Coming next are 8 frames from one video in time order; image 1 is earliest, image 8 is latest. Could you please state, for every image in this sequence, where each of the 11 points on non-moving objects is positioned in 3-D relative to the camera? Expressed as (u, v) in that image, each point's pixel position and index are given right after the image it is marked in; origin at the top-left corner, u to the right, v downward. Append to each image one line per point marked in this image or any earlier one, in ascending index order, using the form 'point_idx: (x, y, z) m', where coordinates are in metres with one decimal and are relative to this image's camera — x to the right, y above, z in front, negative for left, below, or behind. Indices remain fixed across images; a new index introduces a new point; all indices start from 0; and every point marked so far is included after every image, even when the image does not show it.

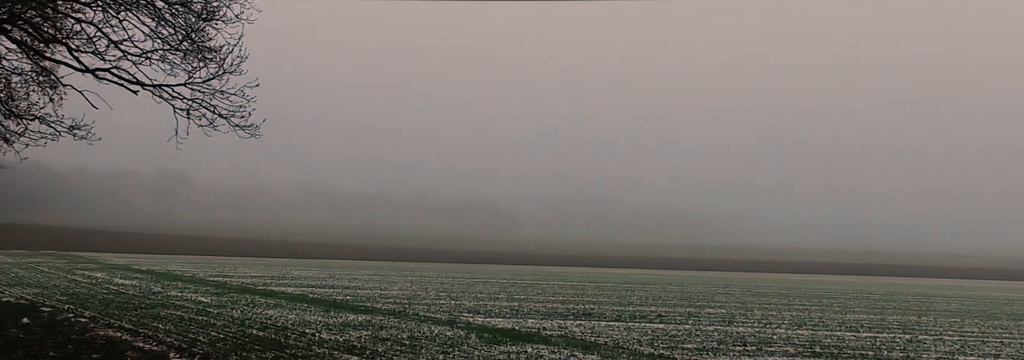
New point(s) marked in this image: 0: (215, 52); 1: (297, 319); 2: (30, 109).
0: (-7.2, +3.1, +16.8) m
1: (-5.5, -3.6, +17.9) m
2: (-11.2, +1.7, +16.1) m
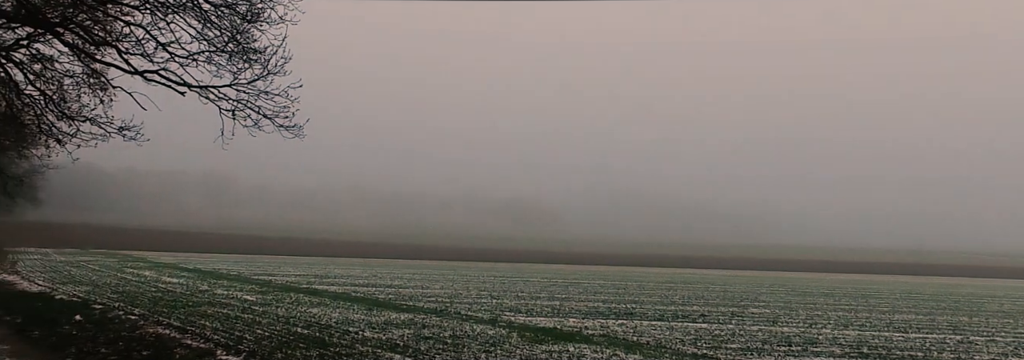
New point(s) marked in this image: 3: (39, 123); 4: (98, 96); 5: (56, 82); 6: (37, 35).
0: (-6.2, +3.1, +16.9) m
1: (-4.4, -3.6, +18.1) m
2: (-10.3, +1.7, +16.4) m
3: (-11.0, +1.3, +16.0) m
4: (-9.9, +2.0, +16.5) m
5: (-10.6, +2.3, +16.0) m
6: (-11.1, +3.4, +16.2) m
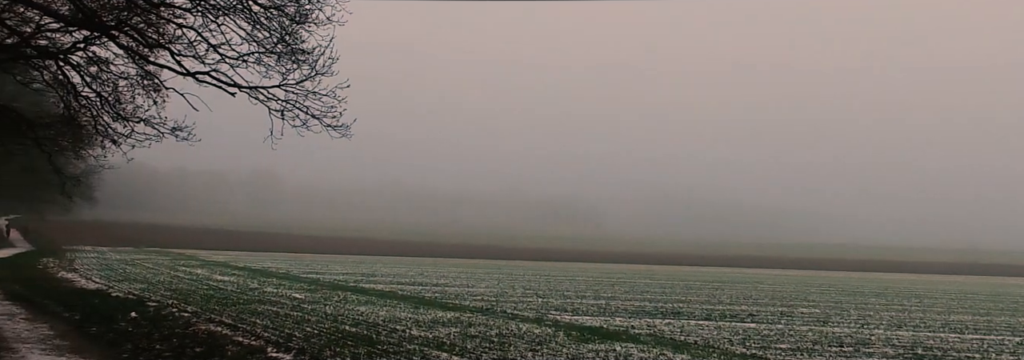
0: (-5.1, +3.1, +17.1) m
1: (-3.3, -3.6, +18.2) m
2: (-9.1, +1.7, +16.7) m
3: (-9.9, +1.3, +16.3) m
4: (-8.7, +2.0, +16.8) m
5: (-9.5, +2.3, +16.3) m
6: (-10.0, +3.4, +16.5) m
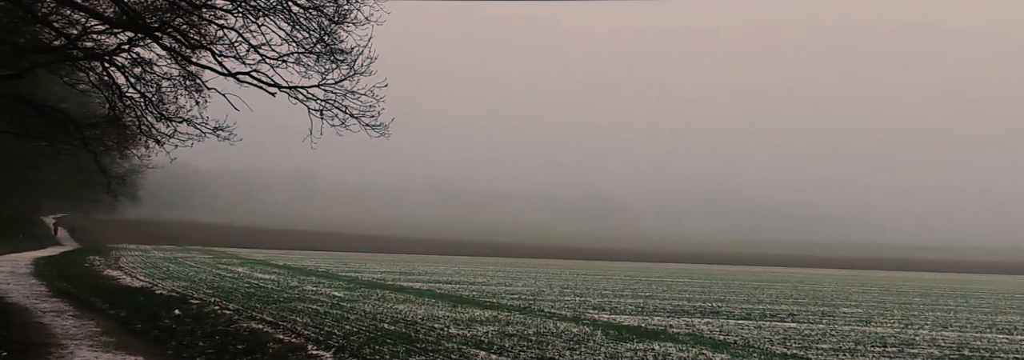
0: (-4.2, +3.2, +17.2) m
1: (-2.3, -3.5, +18.3) m
2: (-8.2, +1.7, +17.0) m
3: (-8.9, +1.3, +16.6) m
4: (-7.8, +2.0, +17.0) m
5: (-8.5, +2.3, +16.5) m
6: (-9.1, +3.4, +16.7) m
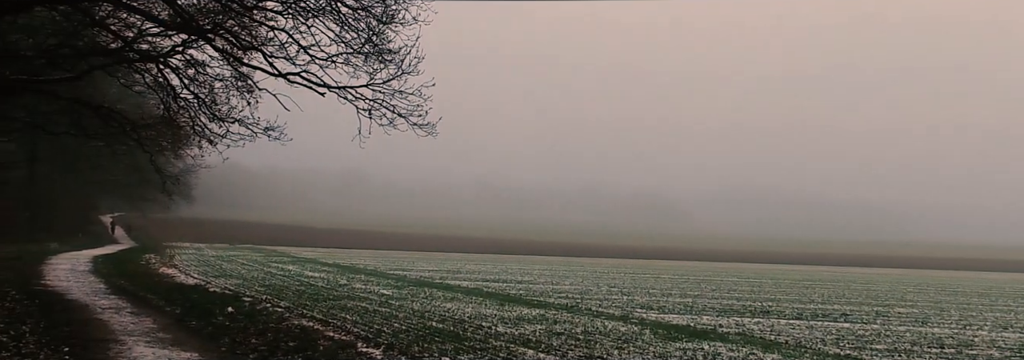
0: (-3.0, +3.2, +17.4) m
1: (-1.1, -3.5, +18.3) m
2: (-7.0, +1.7, +17.2) m
3: (-7.8, +1.3, +16.9) m
4: (-6.6, +2.0, +17.2) m
5: (-7.4, +2.3, +16.8) m
6: (-7.9, +3.4, +17.0) m
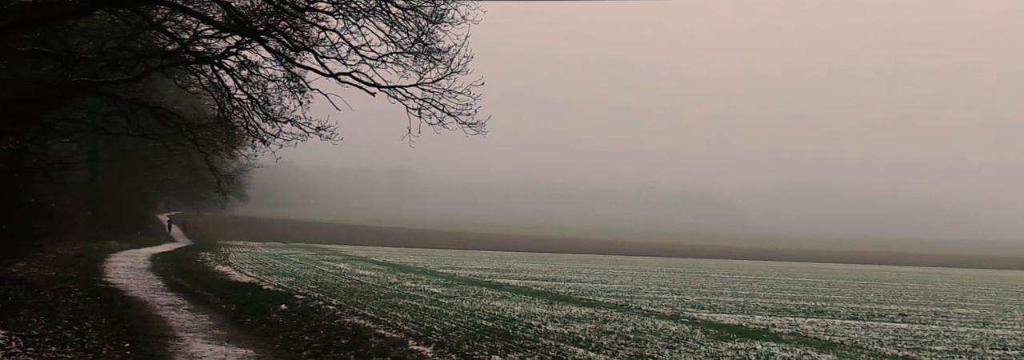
0: (-1.7, +3.2, +17.4) m
1: (+0.2, -3.5, +18.3) m
2: (-5.8, +1.7, +17.5) m
3: (-6.6, +1.4, +17.1) m
4: (-5.4, +2.1, +17.4) m
5: (-6.2, +2.3, +17.1) m
6: (-6.7, +3.4, +17.3) m
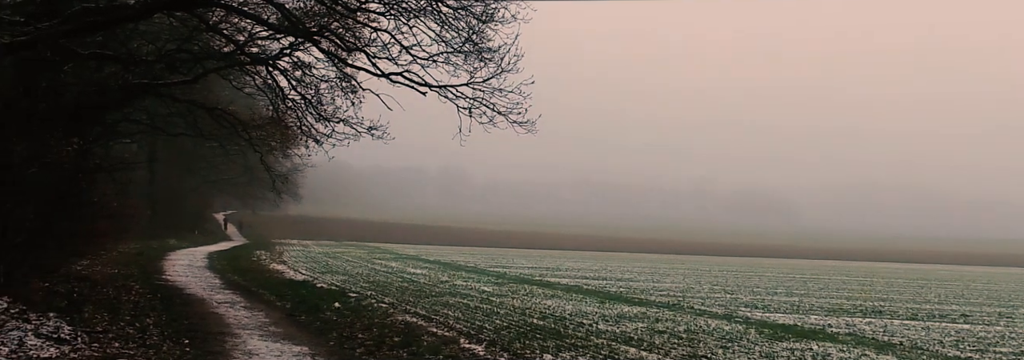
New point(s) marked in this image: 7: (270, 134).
0: (-0.5, +3.2, +17.5) m
1: (+1.6, -3.4, +18.3) m
2: (-4.5, +1.7, +17.7) m
3: (-5.3, +1.4, +17.3) m
4: (-4.1, +2.1, +17.6) m
5: (-4.9, +2.3, +17.3) m
6: (-5.4, +3.5, +17.5) m
7: (-6.4, +1.2, +18.1) m
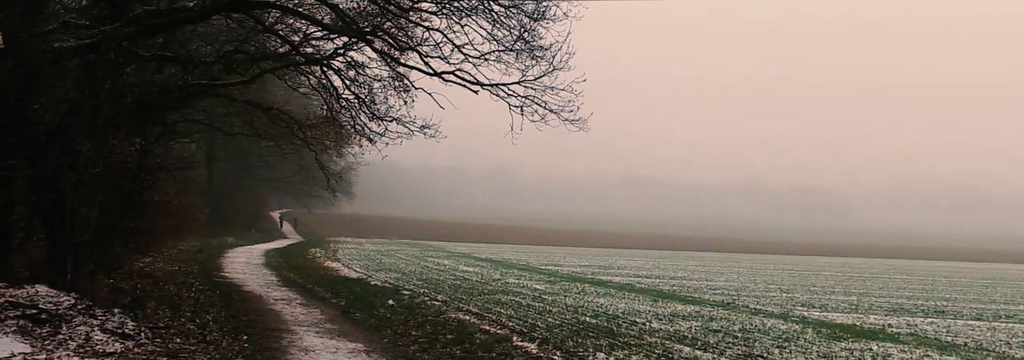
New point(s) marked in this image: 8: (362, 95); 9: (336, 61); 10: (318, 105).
0: (+0.8, +3.3, +17.5) m
1: (+2.9, -3.4, +18.2) m
2: (-3.2, +1.8, +17.8) m
3: (-4.0, +1.4, +17.5) m
4: (-2.8, +2.1, +17.7) m
5: (-3.6, +2.4, +17.4) m
6: (-4.1, +3.5, +17.7) m
7: (-5.0, +1.2, +18.3) m
8: (-3.8, +2.2, +17.5) m
9: (-4.6, +3.1, +17.8) m
10: (-5.0, +1.9, +17.9) m
